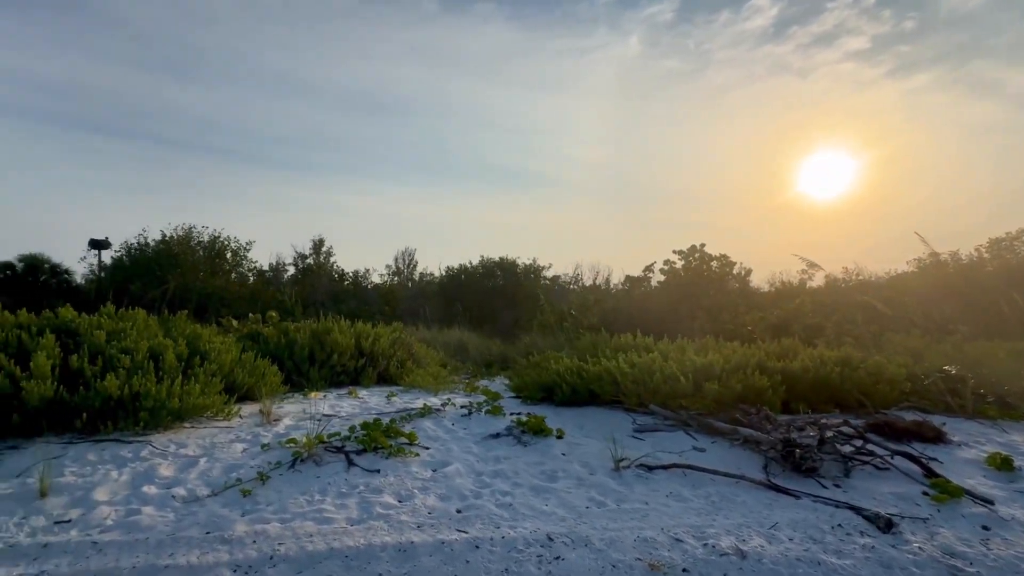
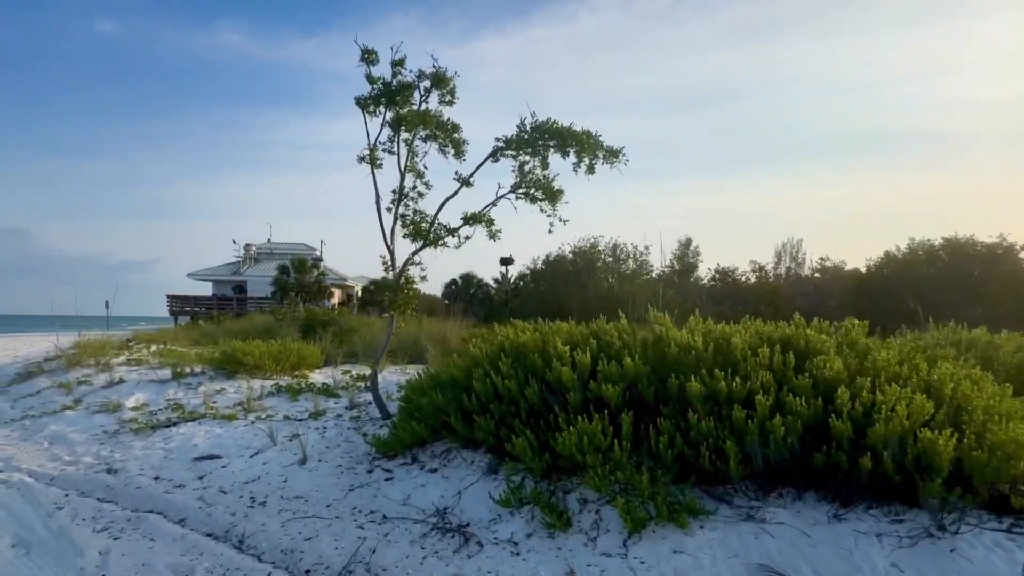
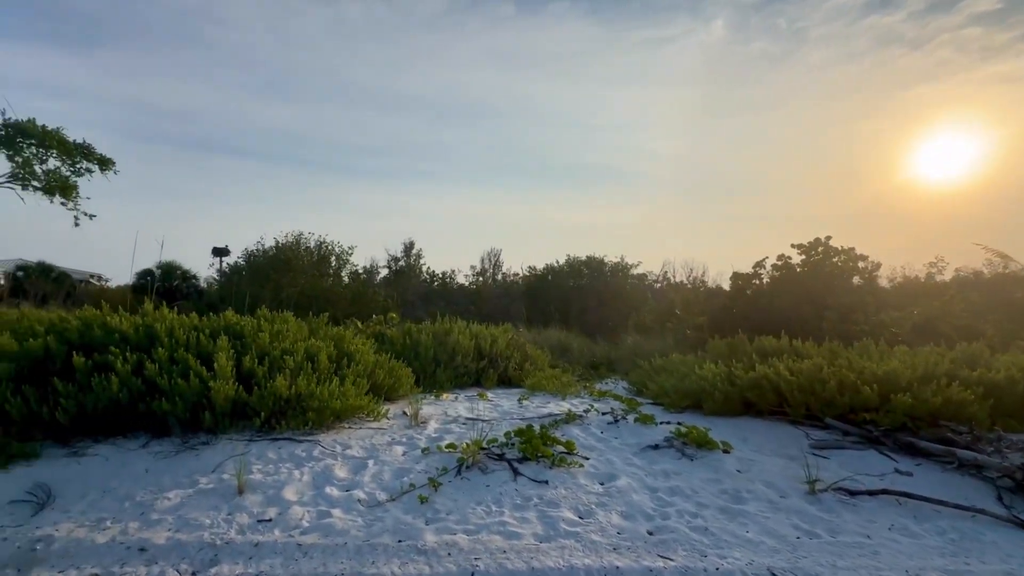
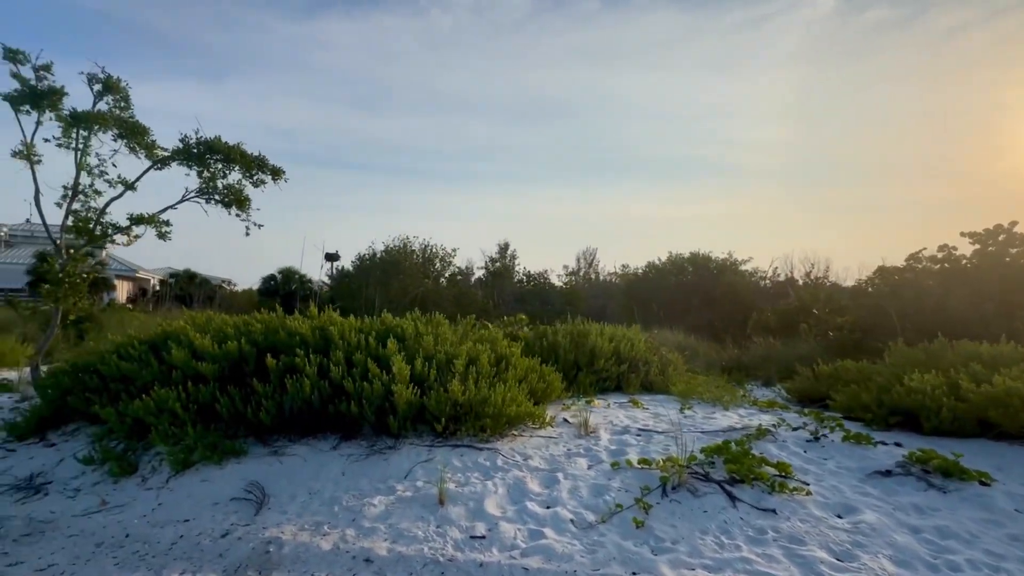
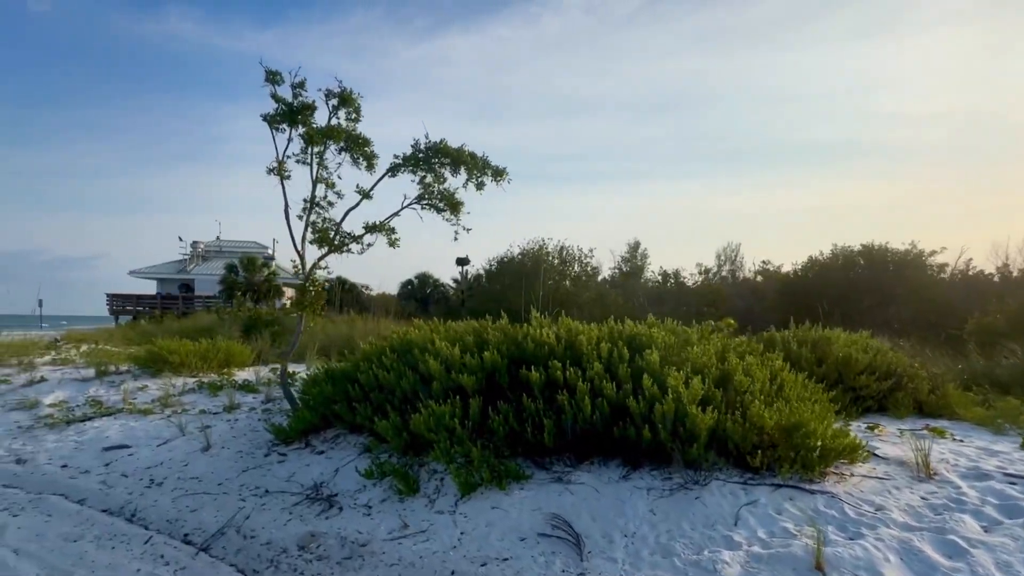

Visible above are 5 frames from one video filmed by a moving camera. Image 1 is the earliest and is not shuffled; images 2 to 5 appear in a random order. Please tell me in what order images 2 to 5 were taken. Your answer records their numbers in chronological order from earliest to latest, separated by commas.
3, 4, 5, 2
